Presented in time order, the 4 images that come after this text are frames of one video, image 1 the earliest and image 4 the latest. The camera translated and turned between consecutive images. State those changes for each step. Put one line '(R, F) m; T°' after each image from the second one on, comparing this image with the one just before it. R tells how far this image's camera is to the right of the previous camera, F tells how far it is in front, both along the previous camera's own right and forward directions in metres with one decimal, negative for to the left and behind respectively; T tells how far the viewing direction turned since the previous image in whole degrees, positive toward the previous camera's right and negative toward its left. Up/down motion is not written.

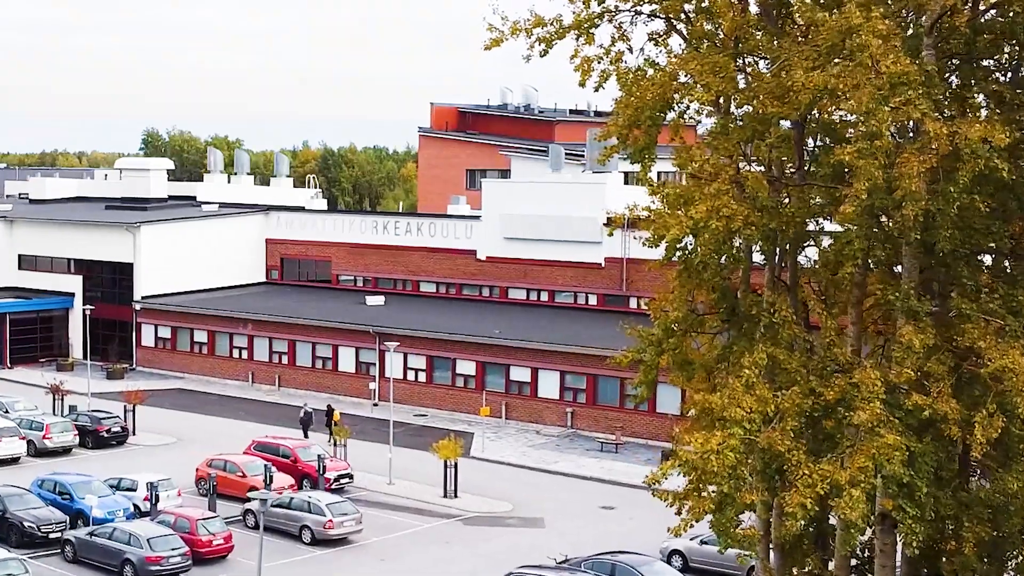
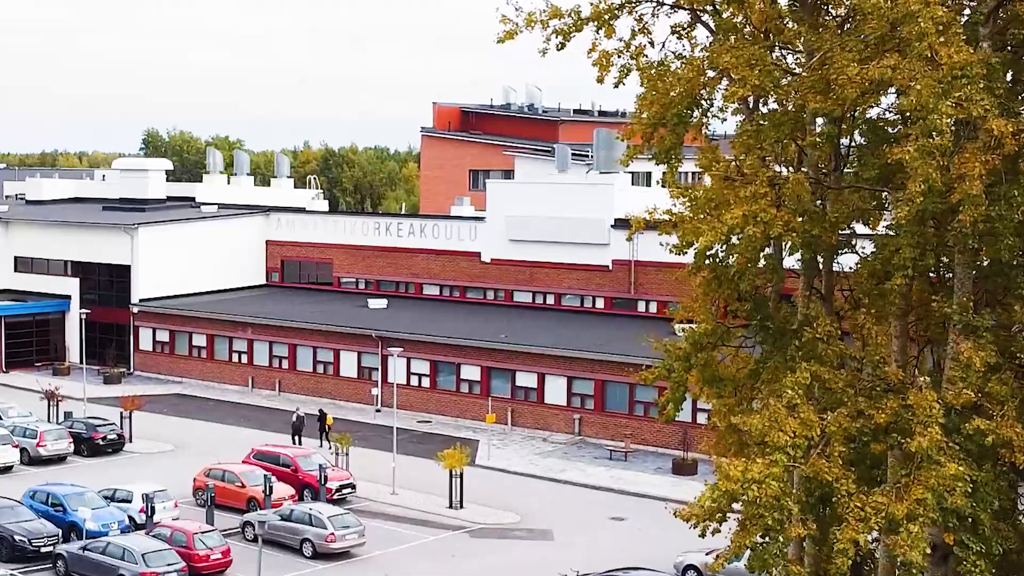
(-0.2, +1.1) m; 0°
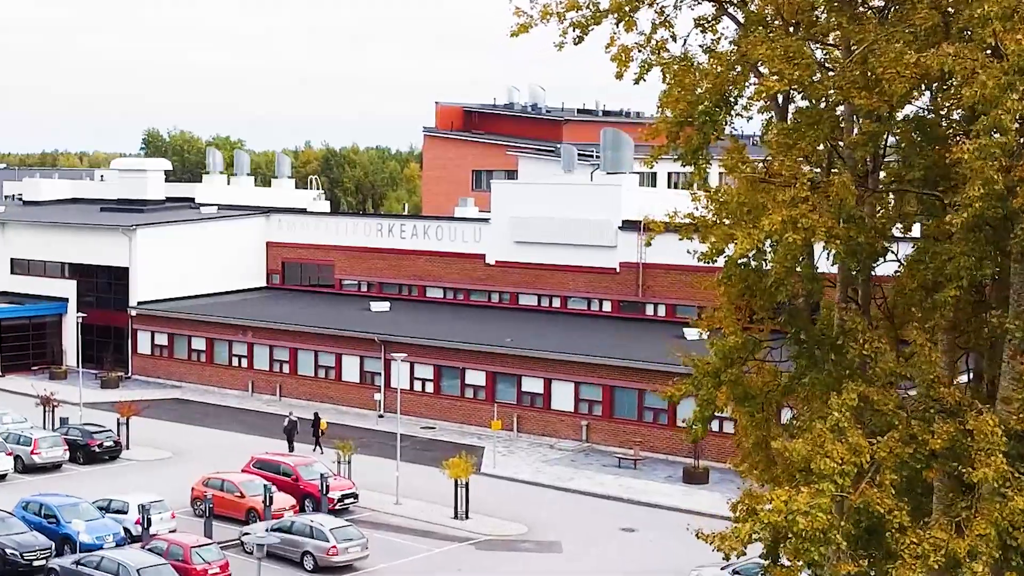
(-0.2, +1.0) m; 0°
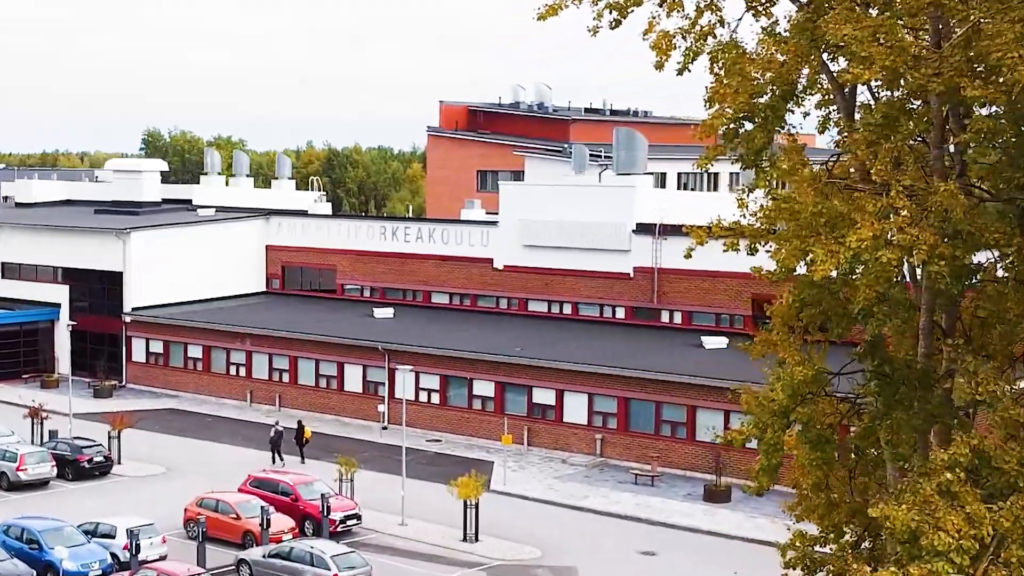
(-0.2, +1.9) m; 0°
